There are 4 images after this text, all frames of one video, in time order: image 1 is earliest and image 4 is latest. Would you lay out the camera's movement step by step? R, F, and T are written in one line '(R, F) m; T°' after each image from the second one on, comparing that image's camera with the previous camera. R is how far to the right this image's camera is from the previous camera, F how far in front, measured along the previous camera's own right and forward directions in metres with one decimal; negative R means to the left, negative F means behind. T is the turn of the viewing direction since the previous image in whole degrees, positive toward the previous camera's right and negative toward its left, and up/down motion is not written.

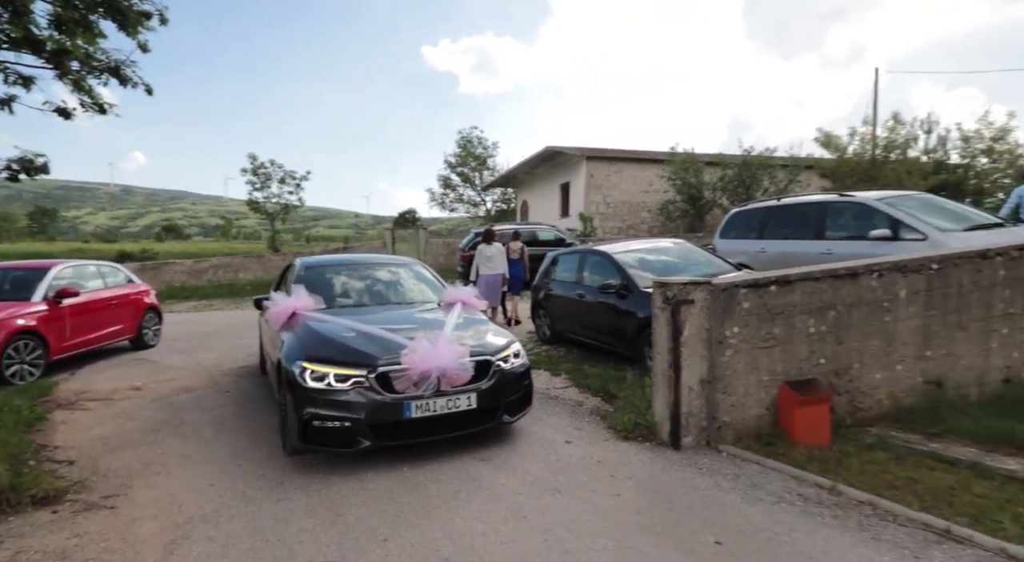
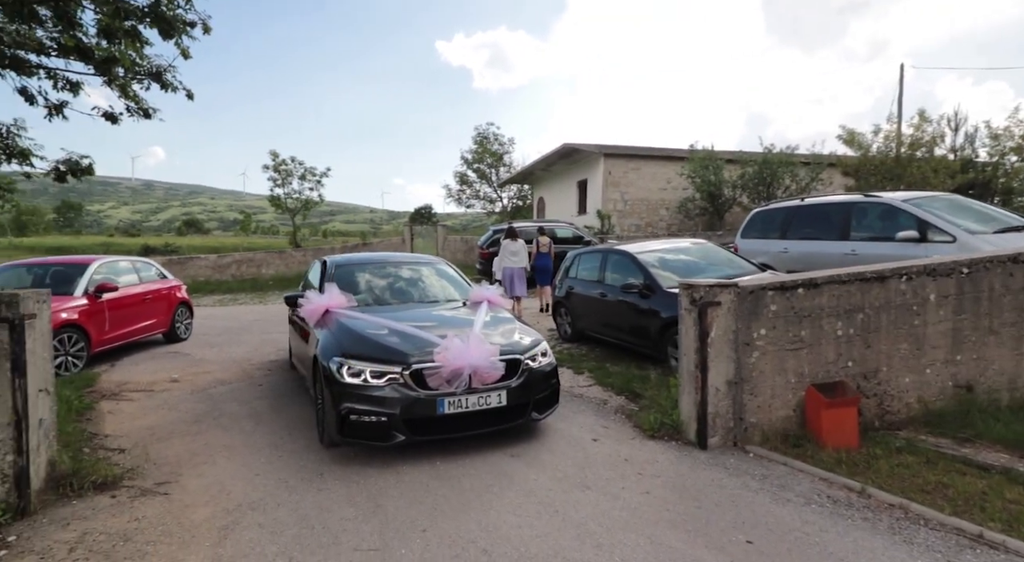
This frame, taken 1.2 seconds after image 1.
(-0.1, -0.1) m; -2°
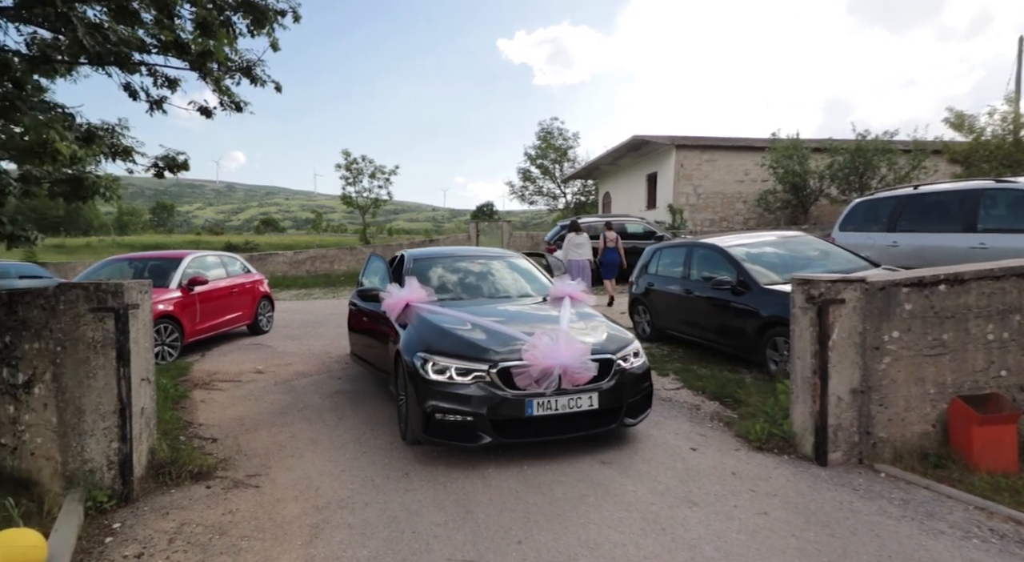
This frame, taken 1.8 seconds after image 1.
(-0.2, +0.2) m; -6°
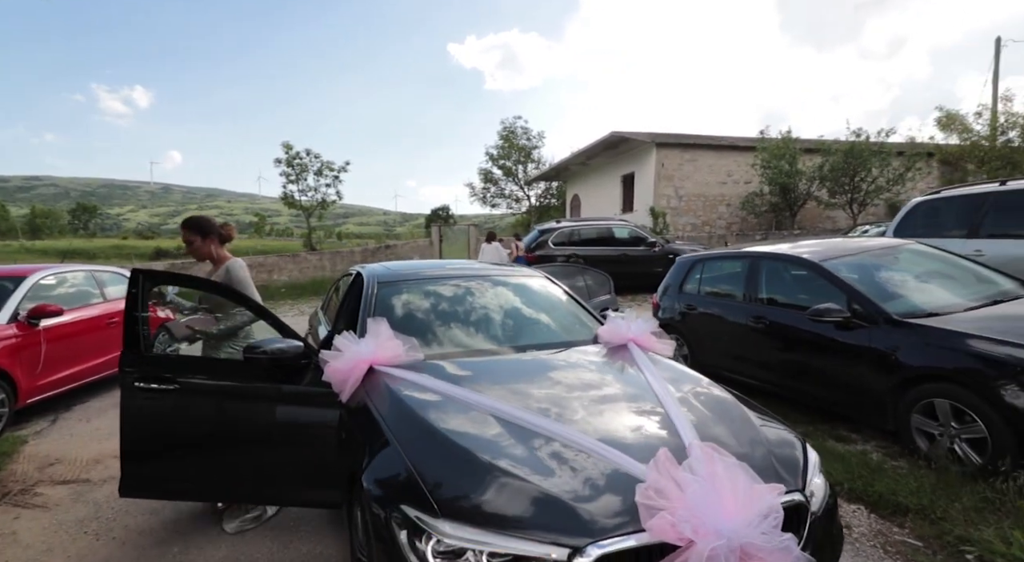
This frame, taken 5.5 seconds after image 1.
(-0.4, +2.0) m; +5°
